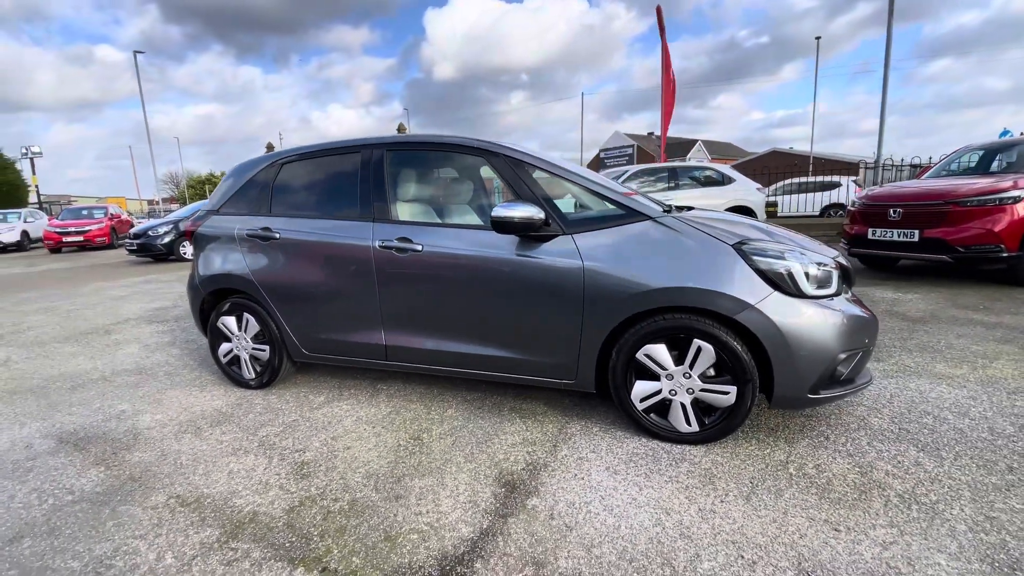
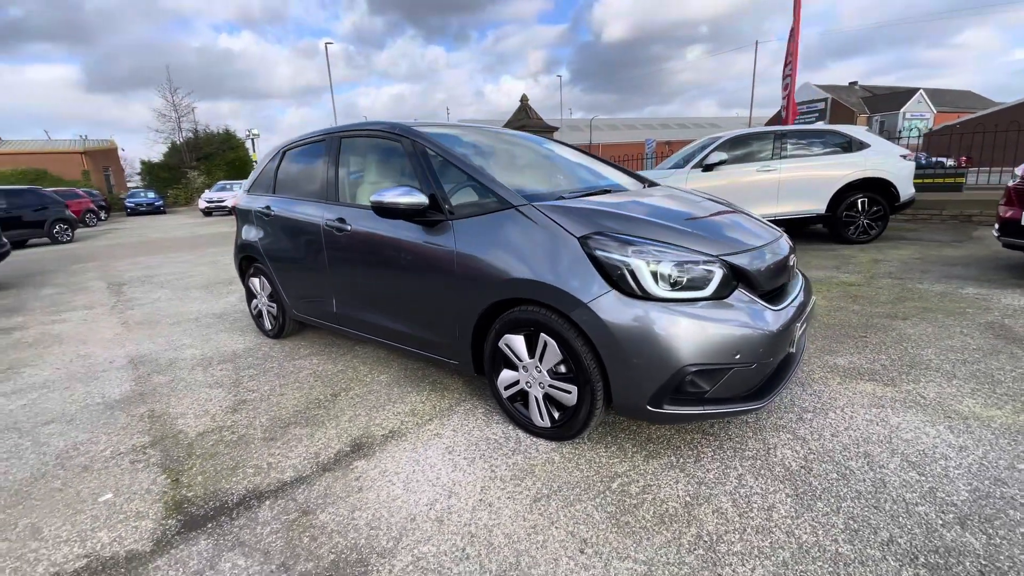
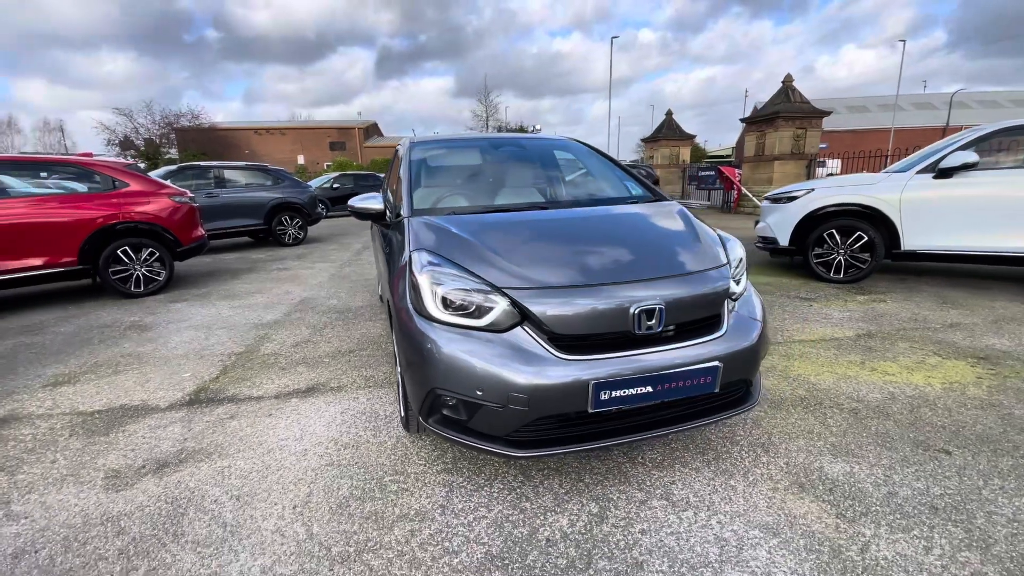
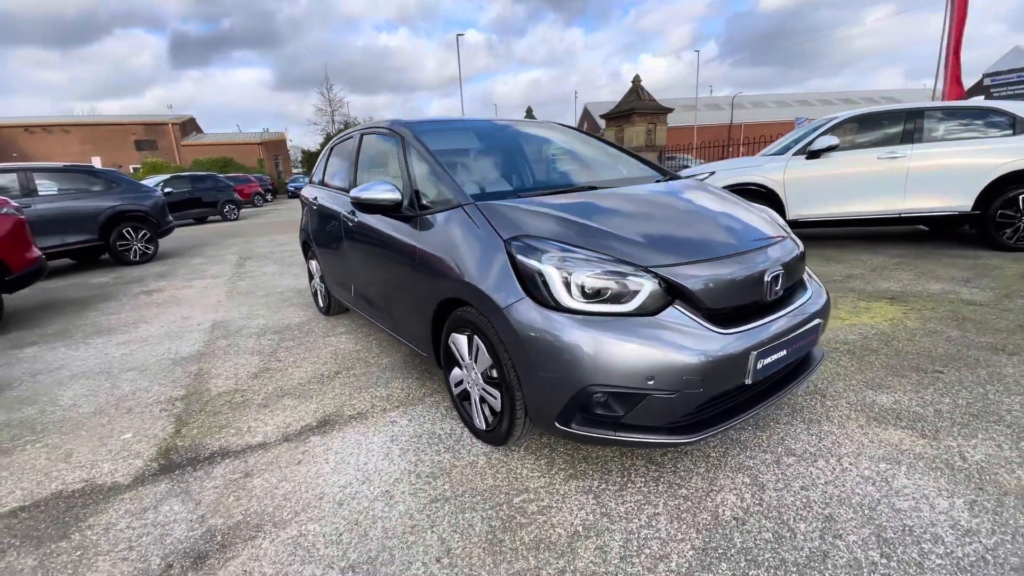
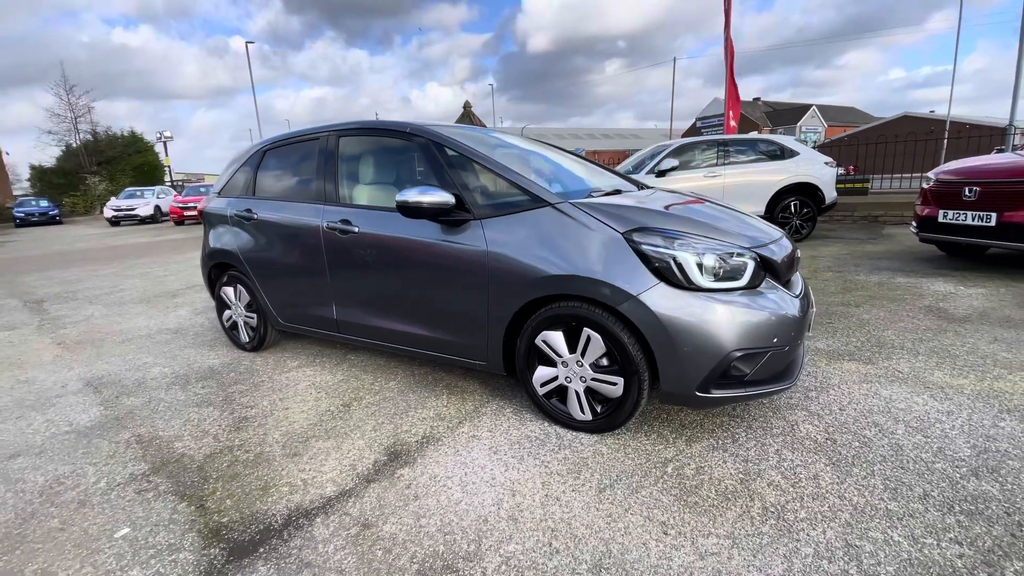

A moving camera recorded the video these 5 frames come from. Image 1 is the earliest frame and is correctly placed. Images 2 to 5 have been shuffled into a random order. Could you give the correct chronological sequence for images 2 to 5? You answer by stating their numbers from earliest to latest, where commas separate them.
5, 2, 4, 3
